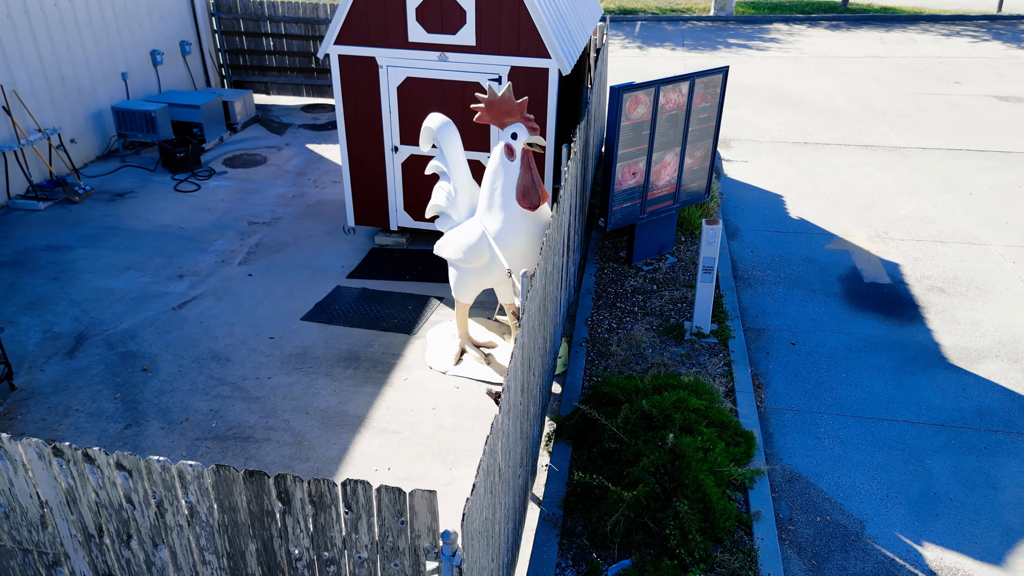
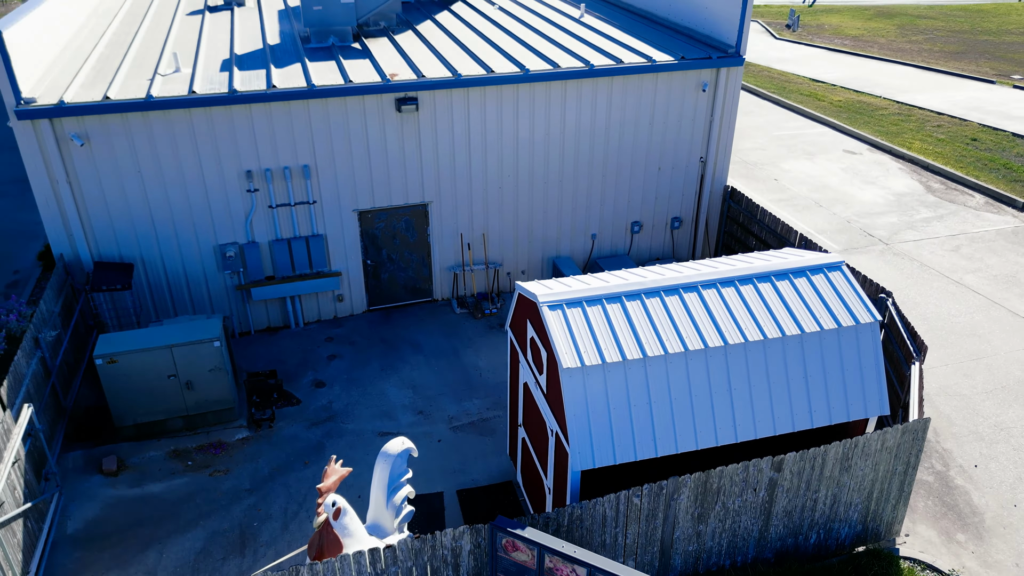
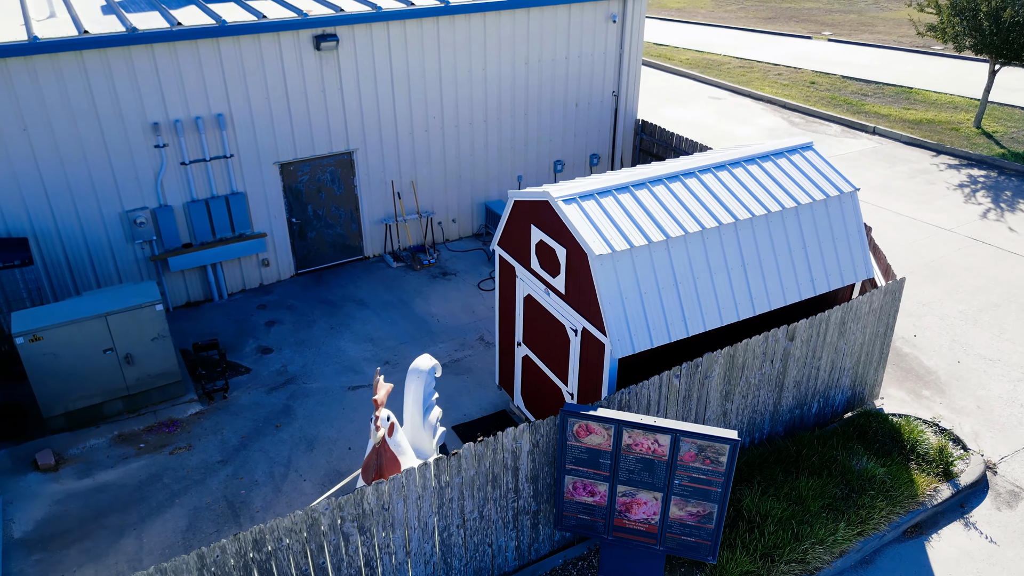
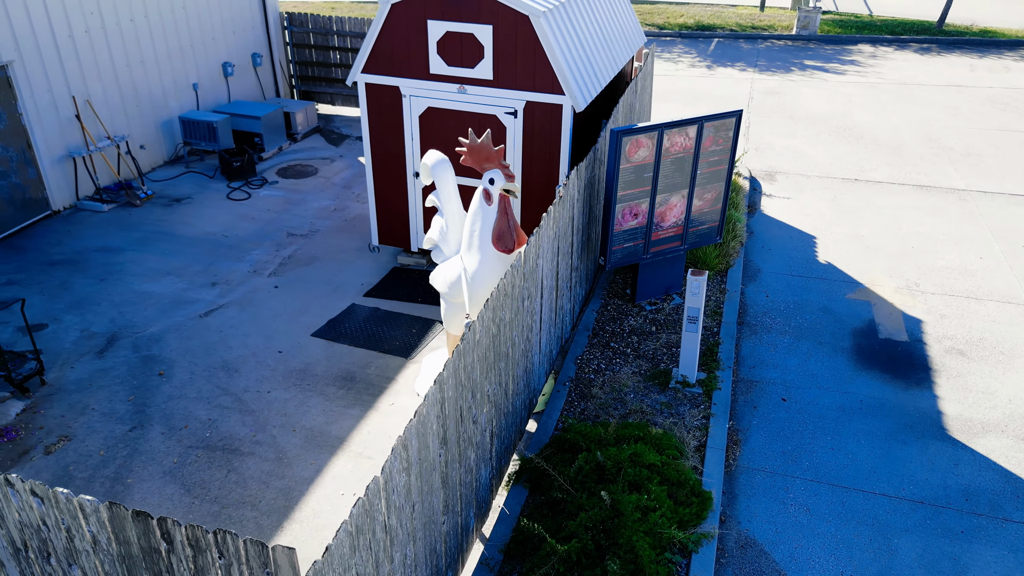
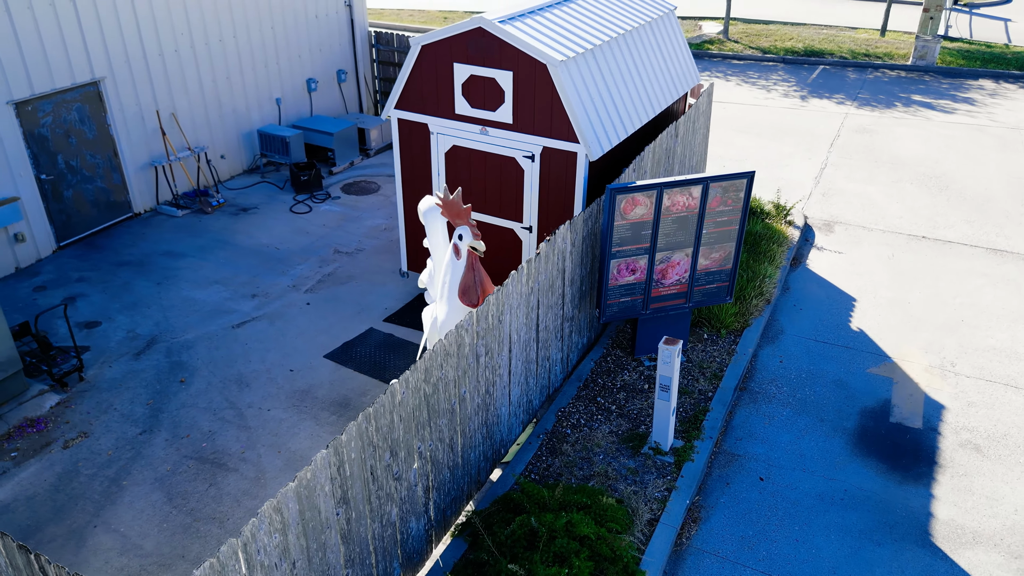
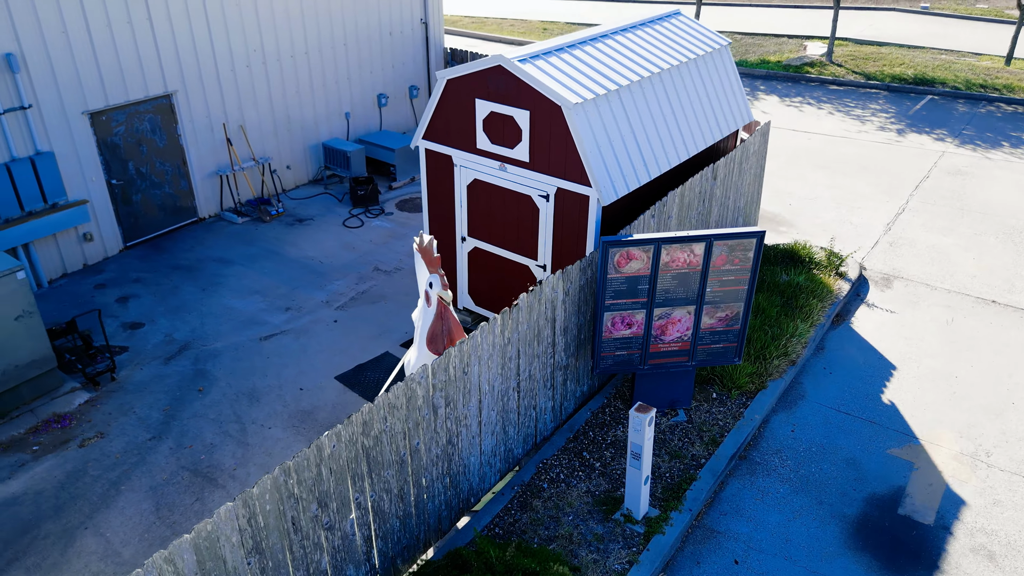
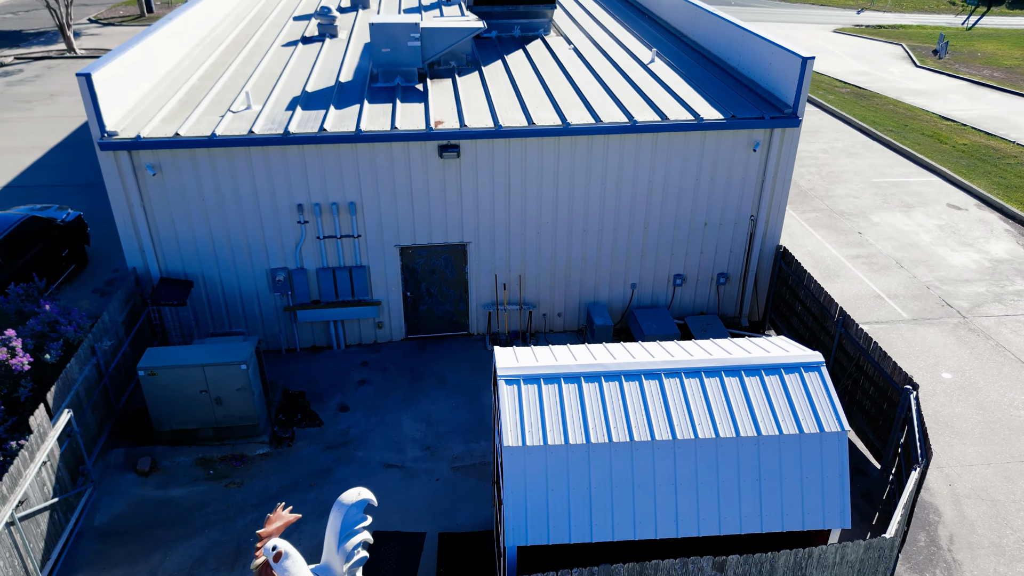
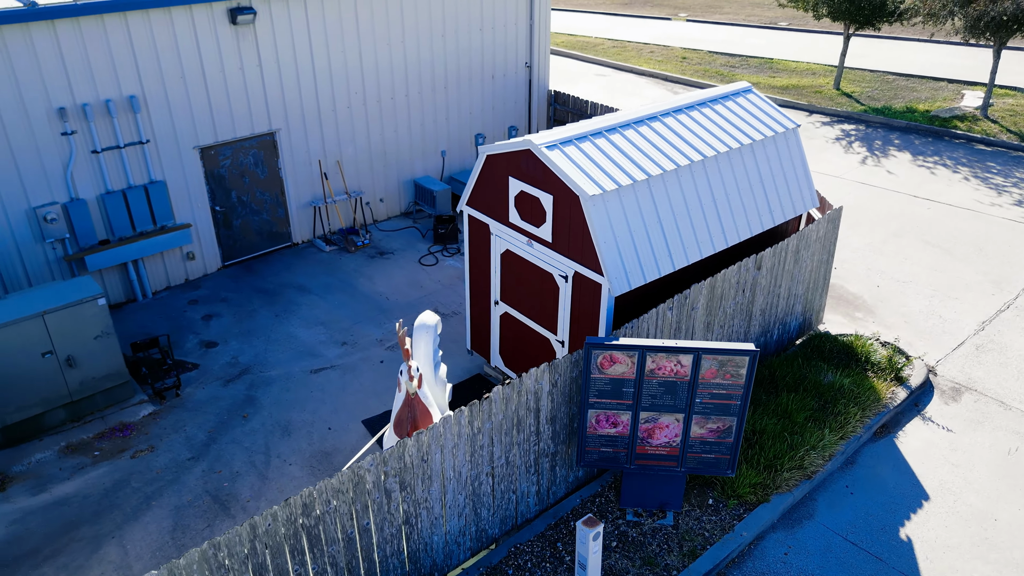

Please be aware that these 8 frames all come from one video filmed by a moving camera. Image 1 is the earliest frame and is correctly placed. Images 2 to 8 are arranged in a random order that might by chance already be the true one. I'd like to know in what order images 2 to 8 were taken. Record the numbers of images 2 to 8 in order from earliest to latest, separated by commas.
4, 5, 6, 8, 3, 2, 7
